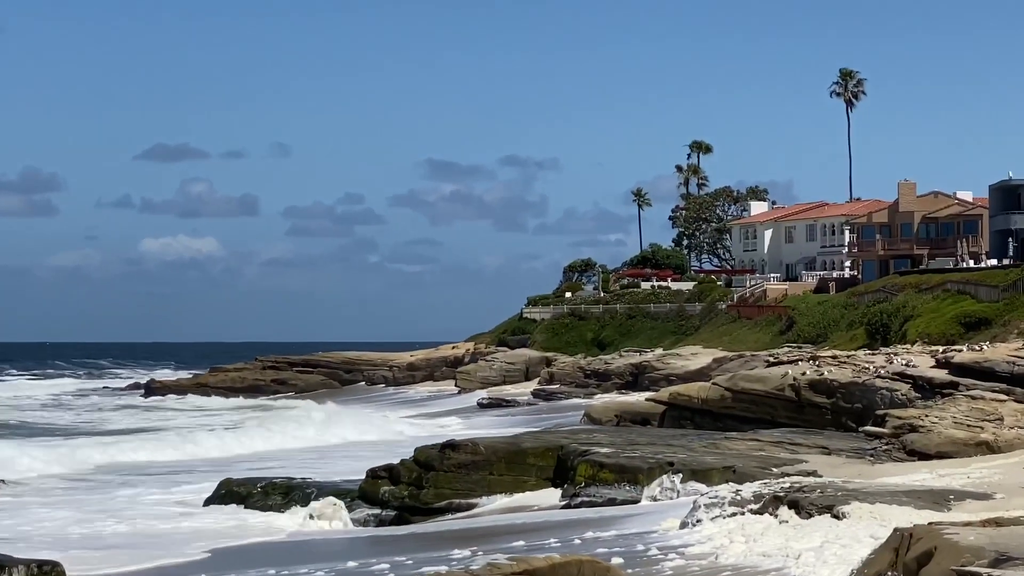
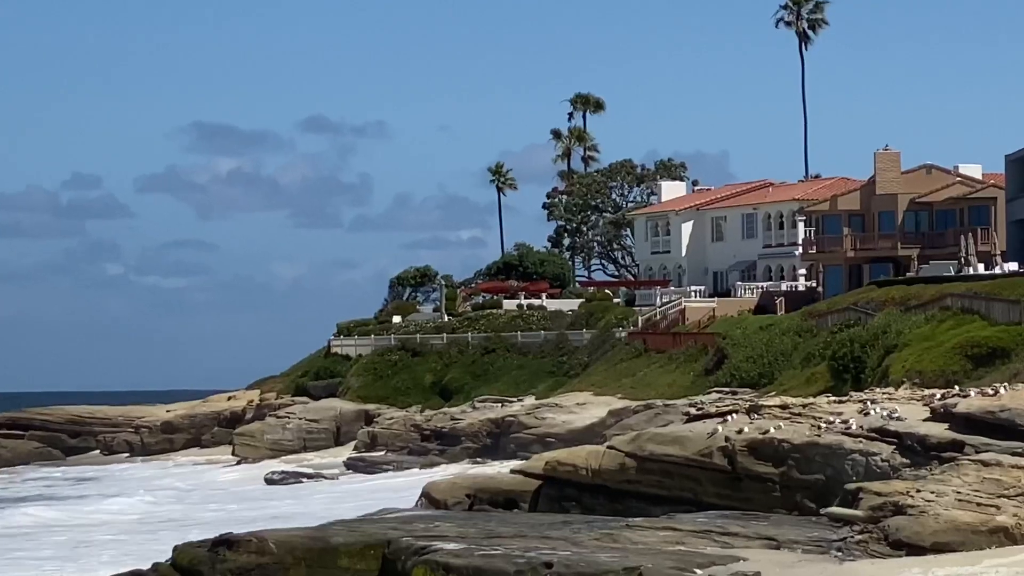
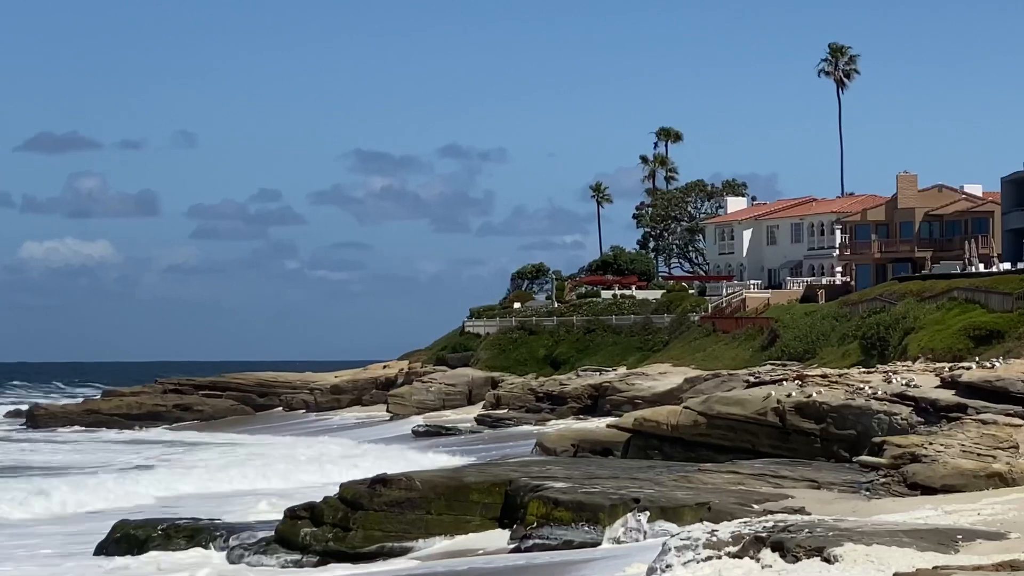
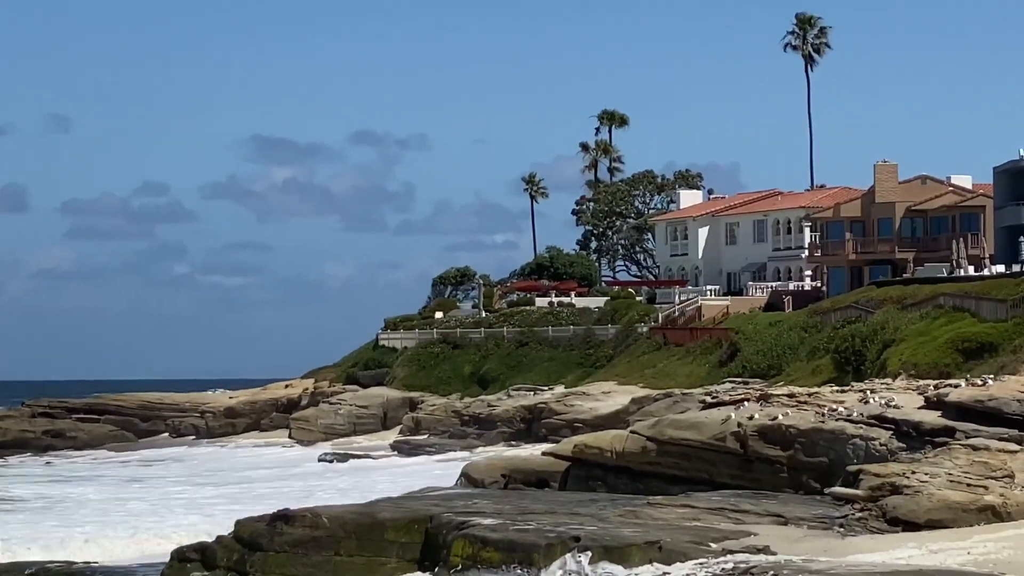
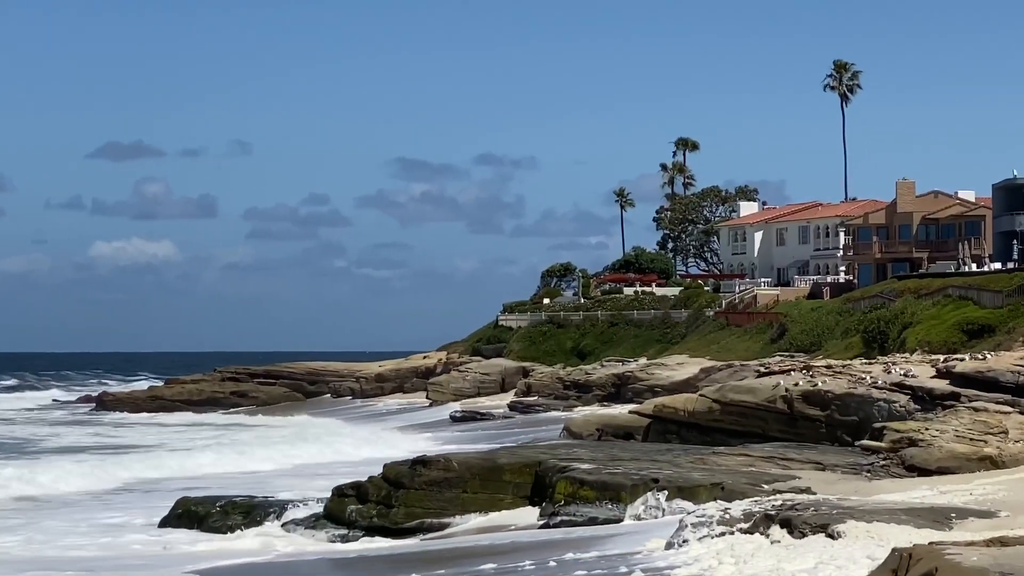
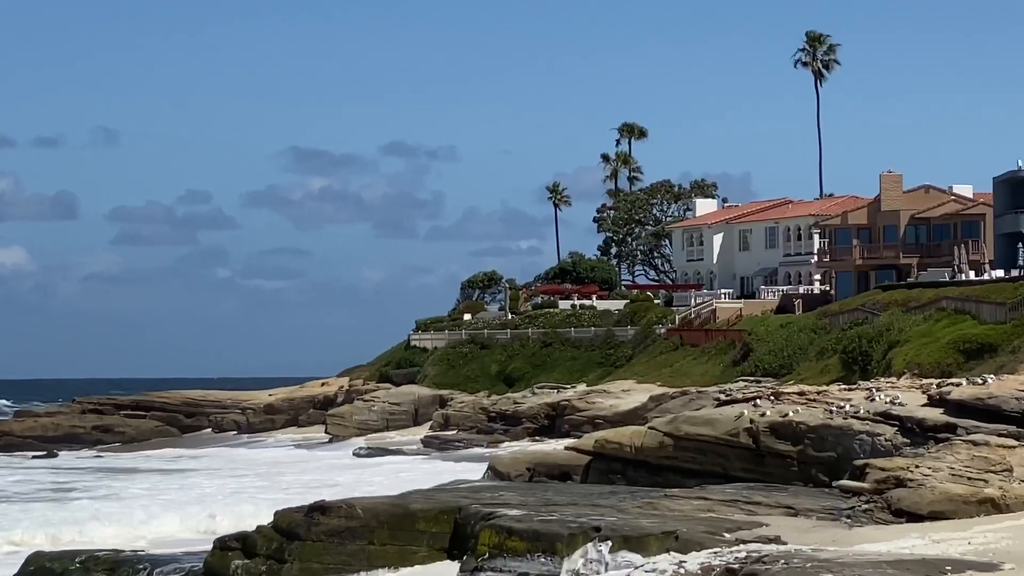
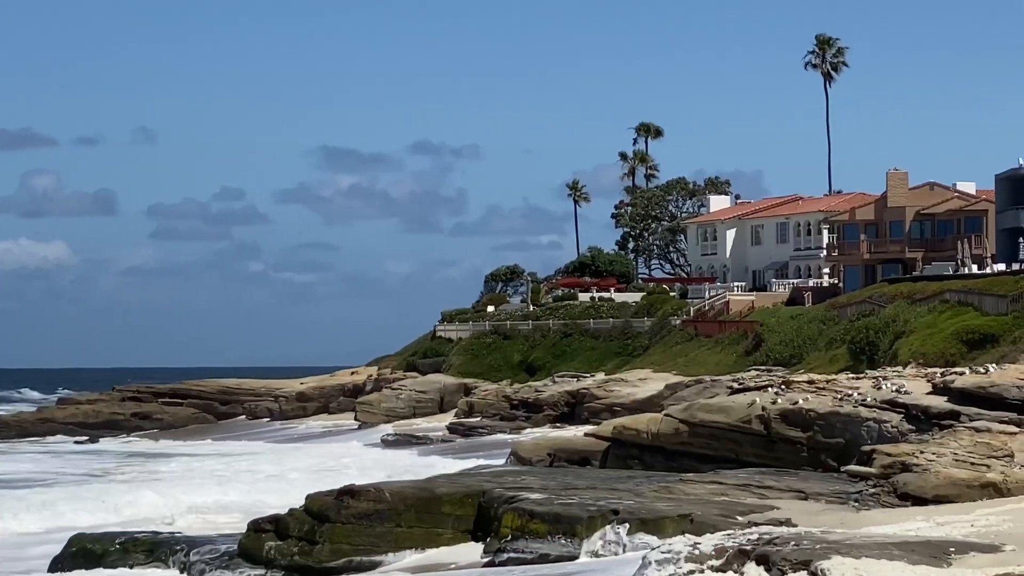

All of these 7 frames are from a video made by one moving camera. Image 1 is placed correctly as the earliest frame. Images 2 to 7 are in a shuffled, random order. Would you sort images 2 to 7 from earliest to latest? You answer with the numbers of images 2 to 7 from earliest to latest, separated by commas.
5, 3, 7, 6, 4, 2
